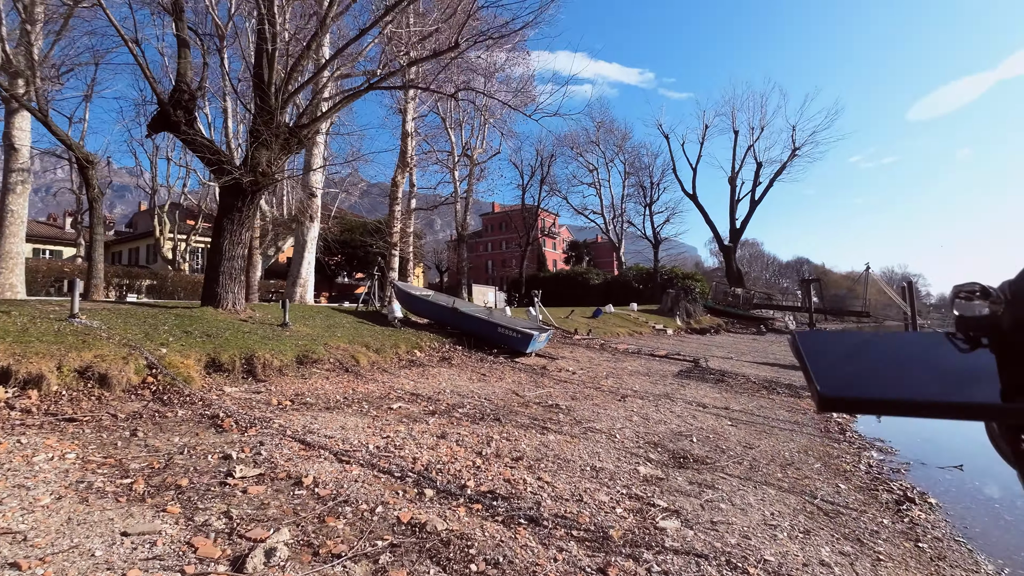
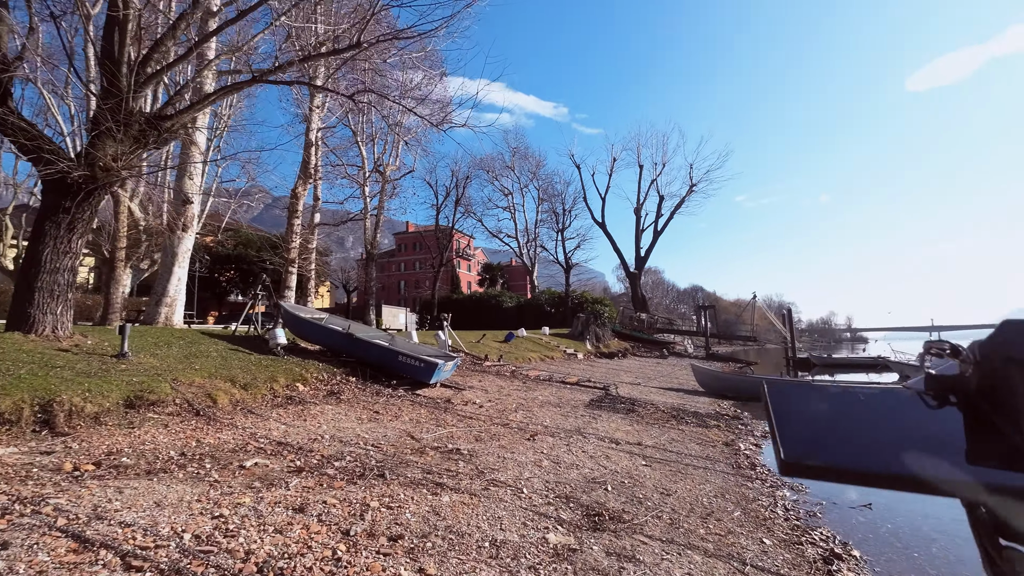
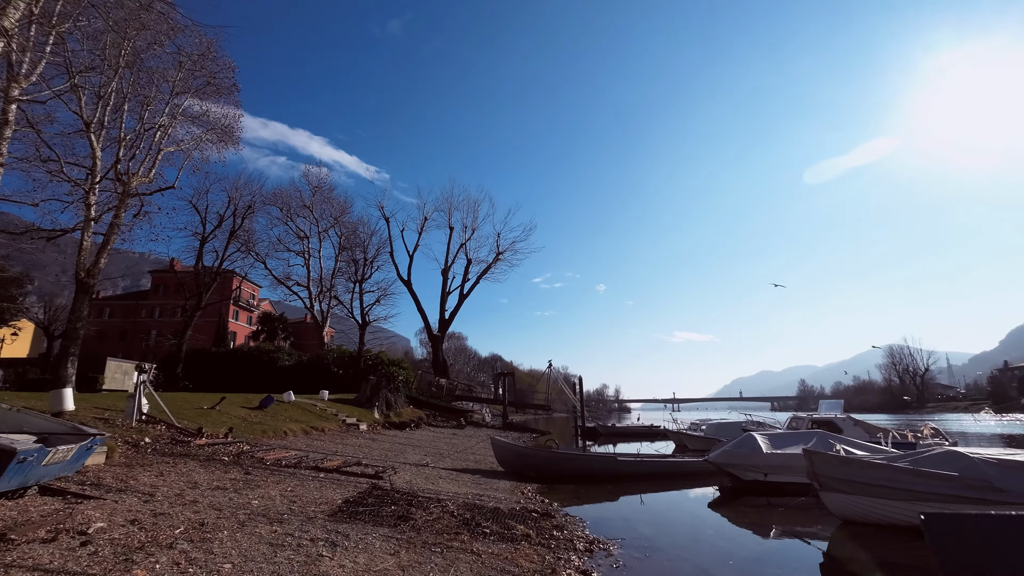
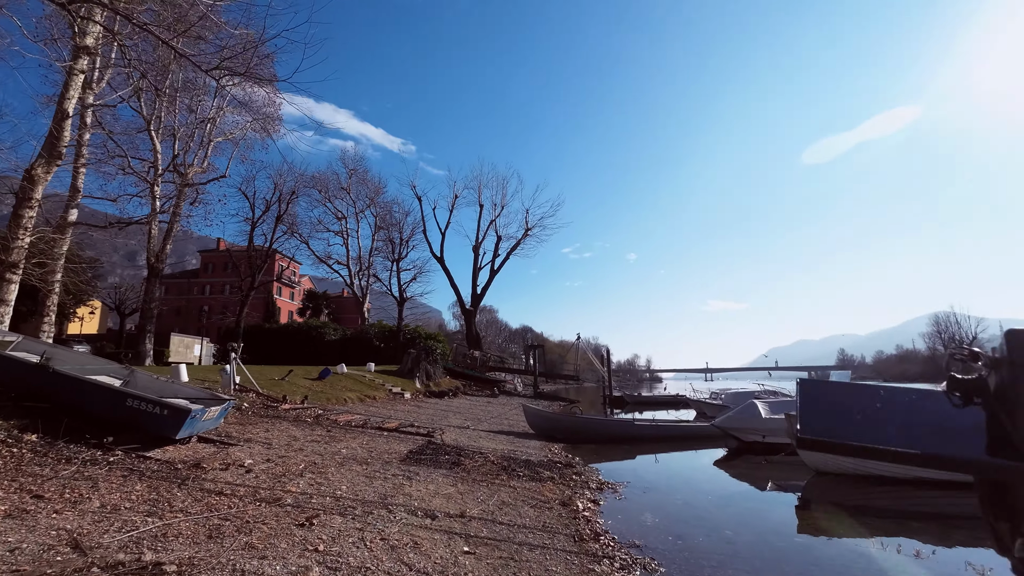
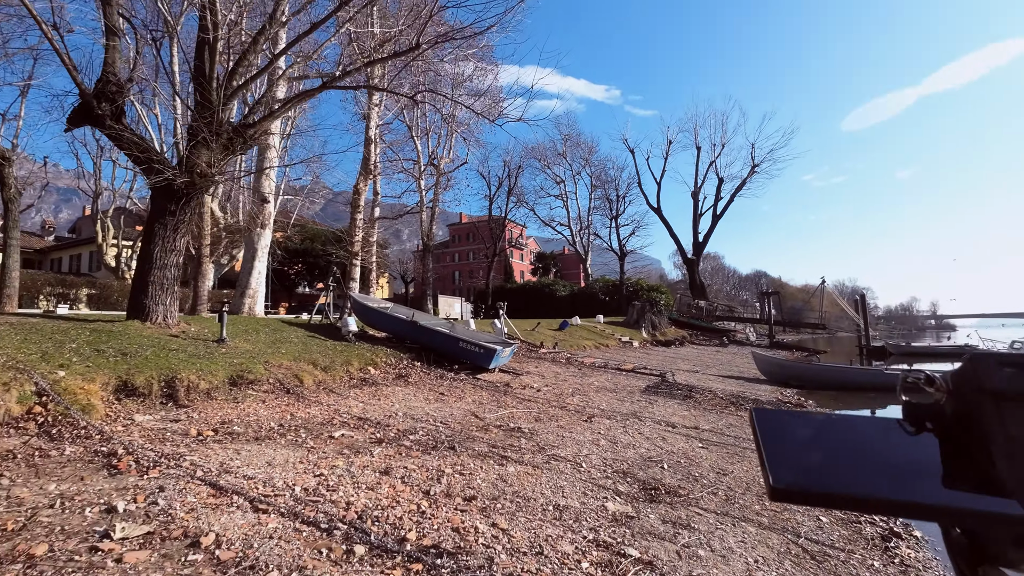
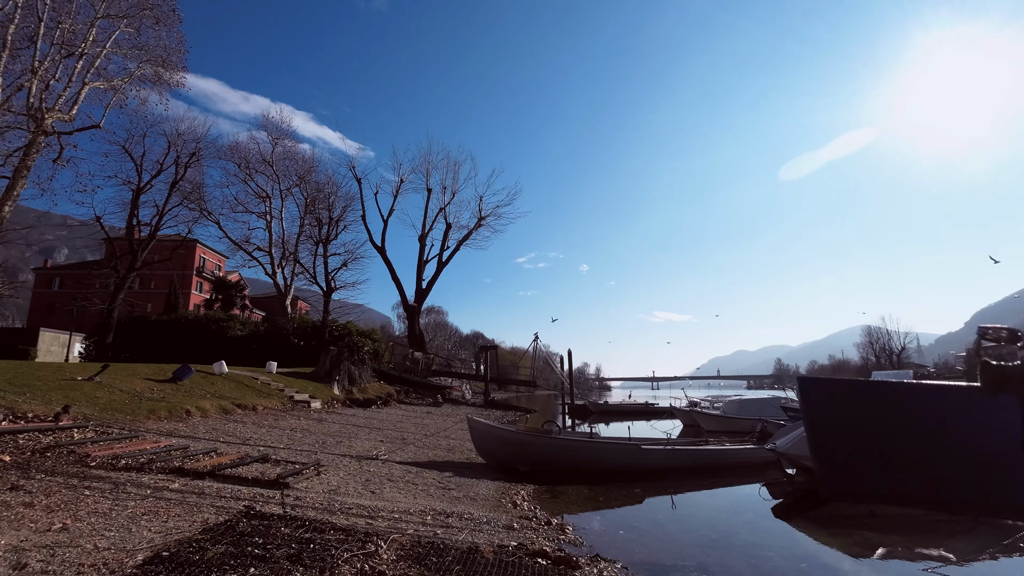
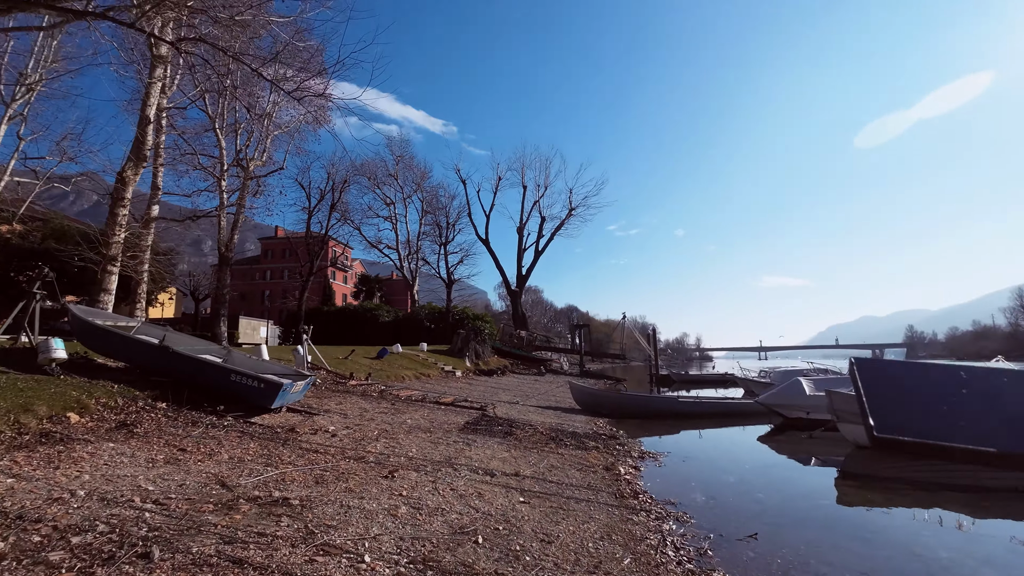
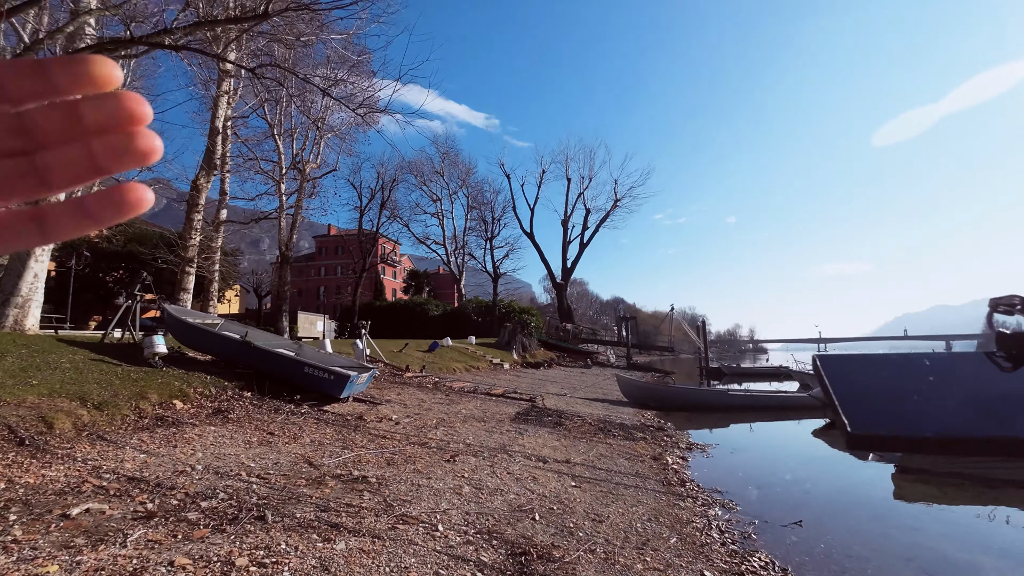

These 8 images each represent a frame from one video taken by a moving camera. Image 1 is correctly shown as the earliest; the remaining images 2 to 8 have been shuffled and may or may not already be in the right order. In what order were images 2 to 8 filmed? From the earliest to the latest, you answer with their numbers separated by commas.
5, 2, 8, 7, 4, 3, 6
